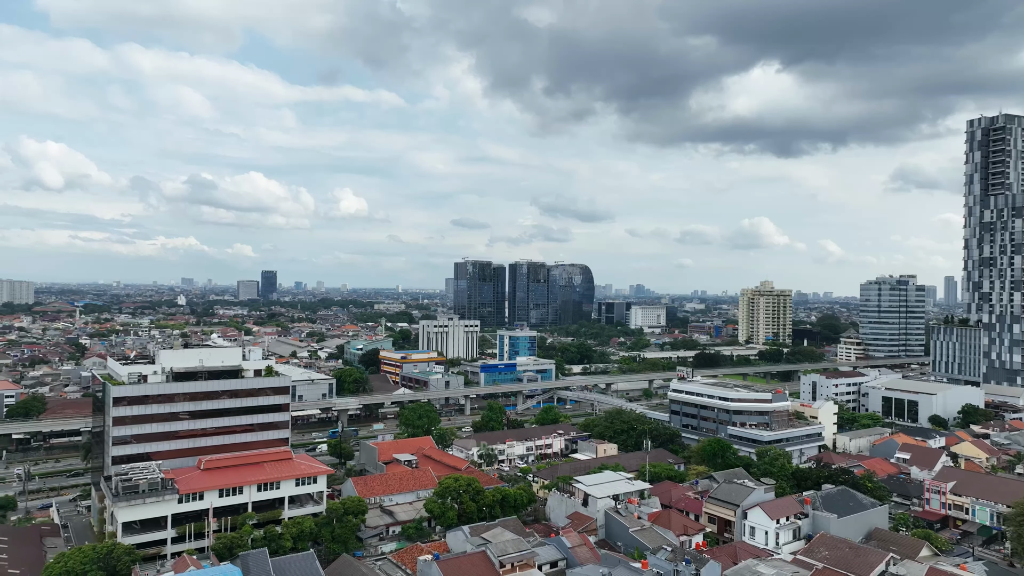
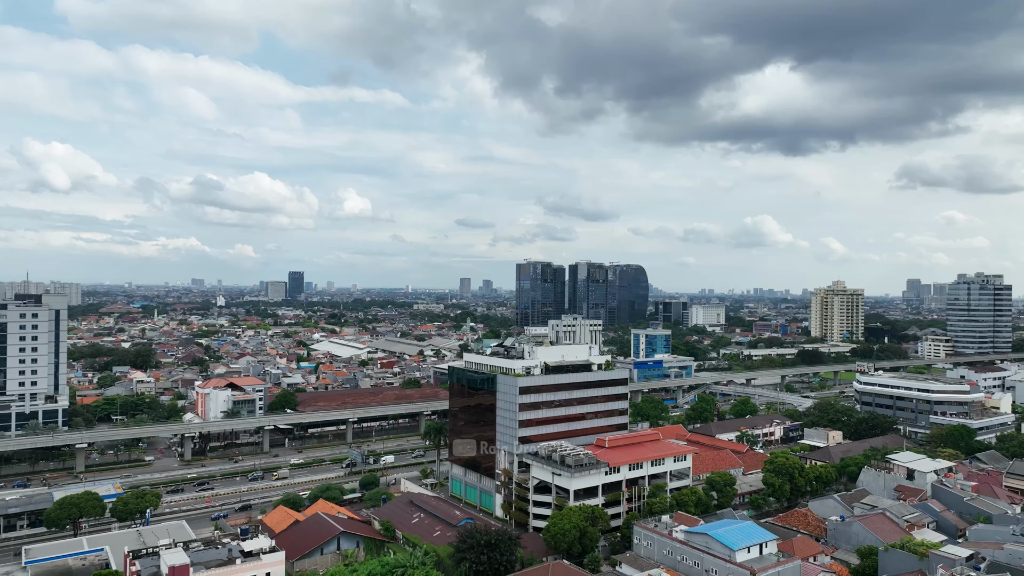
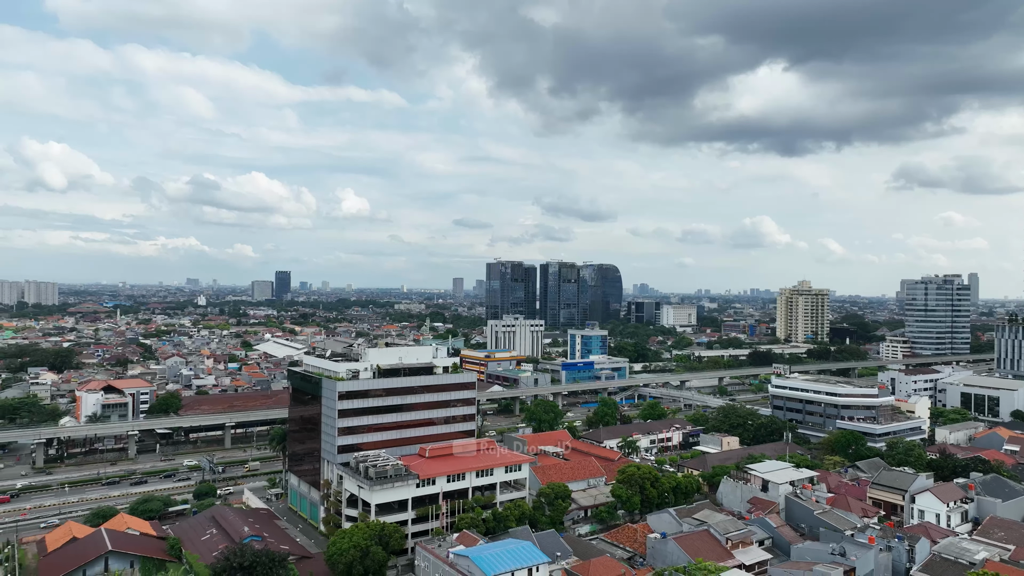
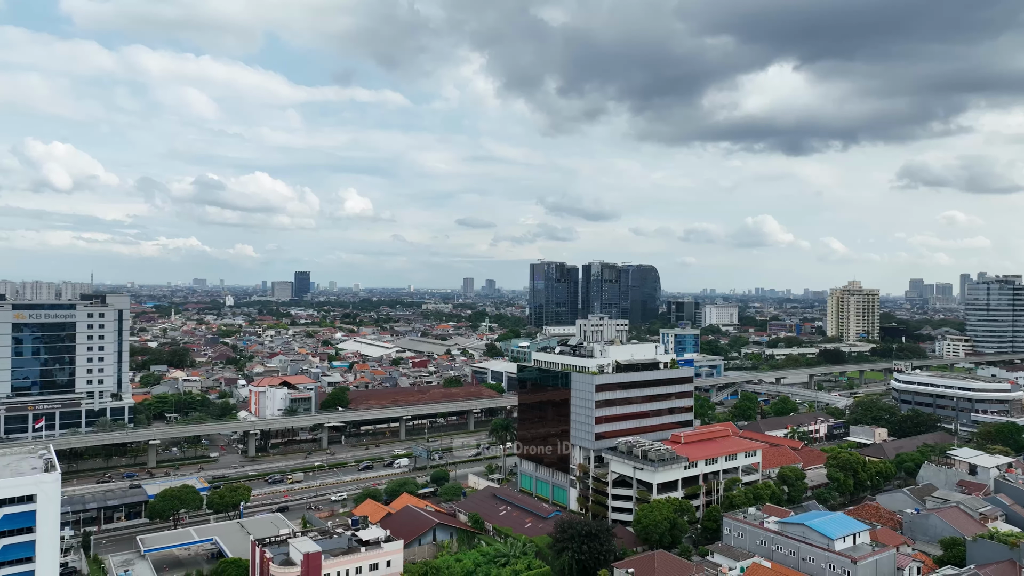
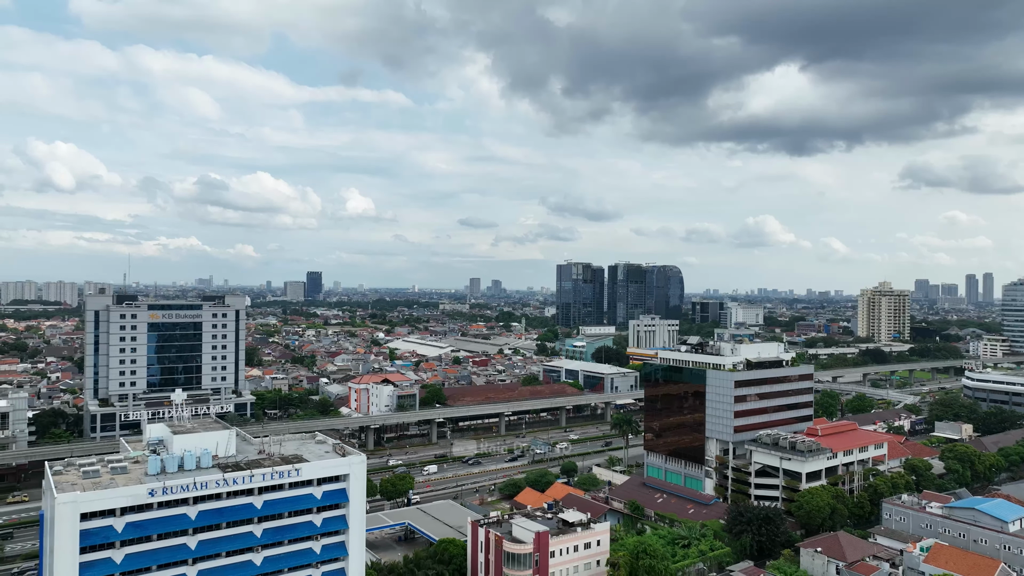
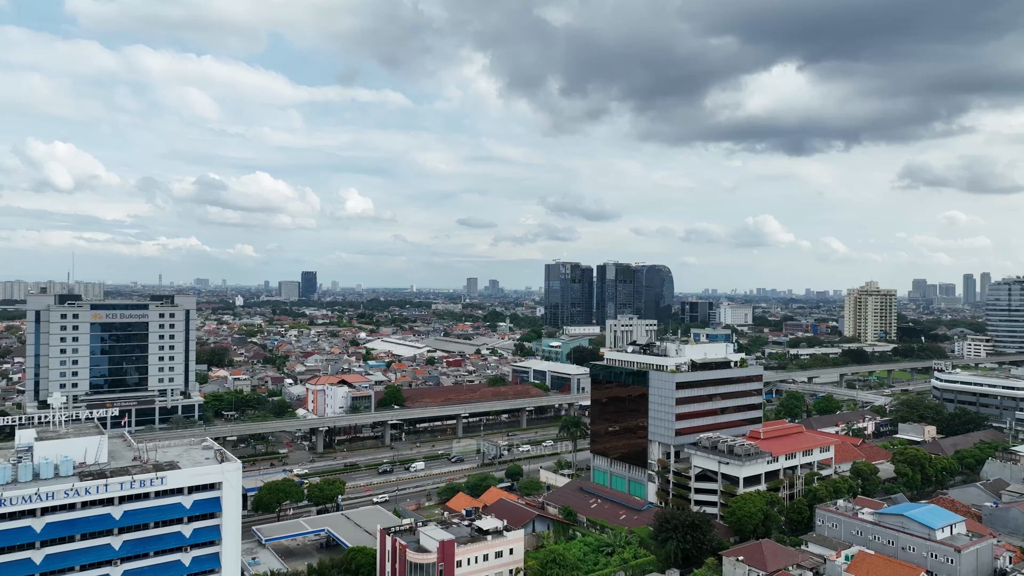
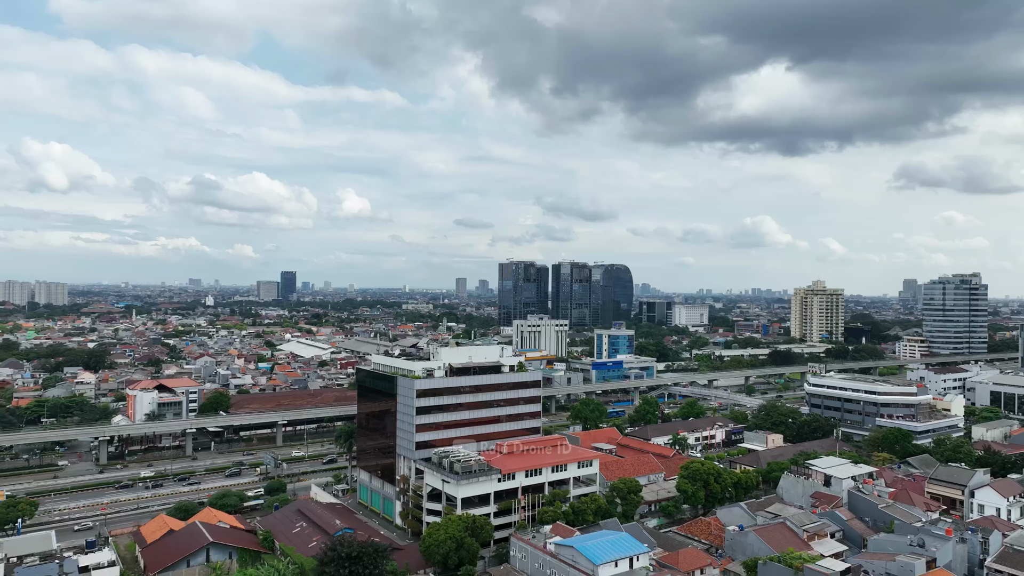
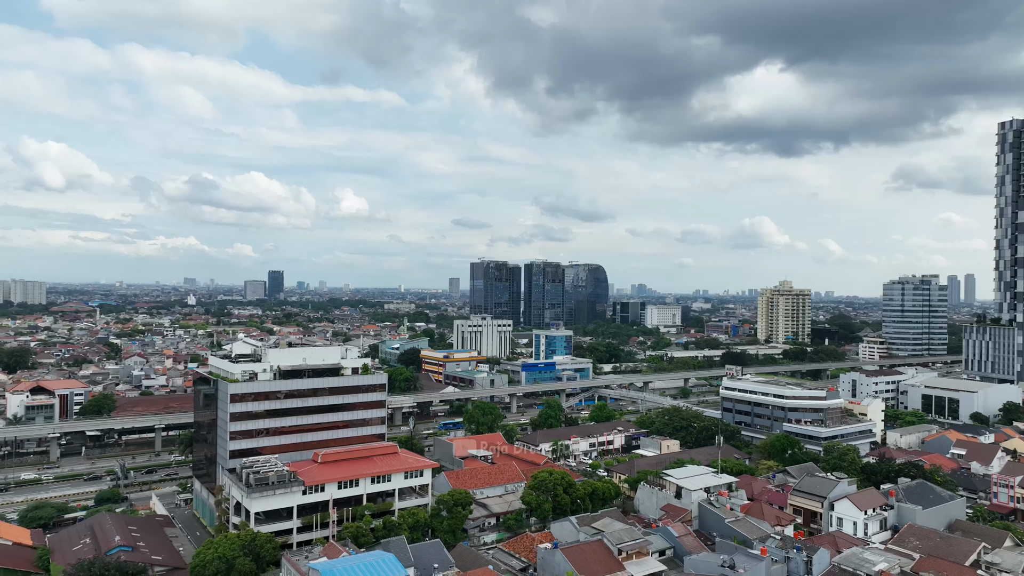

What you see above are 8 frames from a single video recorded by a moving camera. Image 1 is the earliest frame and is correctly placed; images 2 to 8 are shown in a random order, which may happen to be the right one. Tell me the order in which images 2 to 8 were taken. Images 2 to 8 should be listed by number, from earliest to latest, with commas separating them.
8, 3, 7, 2, 4, 6, 5
